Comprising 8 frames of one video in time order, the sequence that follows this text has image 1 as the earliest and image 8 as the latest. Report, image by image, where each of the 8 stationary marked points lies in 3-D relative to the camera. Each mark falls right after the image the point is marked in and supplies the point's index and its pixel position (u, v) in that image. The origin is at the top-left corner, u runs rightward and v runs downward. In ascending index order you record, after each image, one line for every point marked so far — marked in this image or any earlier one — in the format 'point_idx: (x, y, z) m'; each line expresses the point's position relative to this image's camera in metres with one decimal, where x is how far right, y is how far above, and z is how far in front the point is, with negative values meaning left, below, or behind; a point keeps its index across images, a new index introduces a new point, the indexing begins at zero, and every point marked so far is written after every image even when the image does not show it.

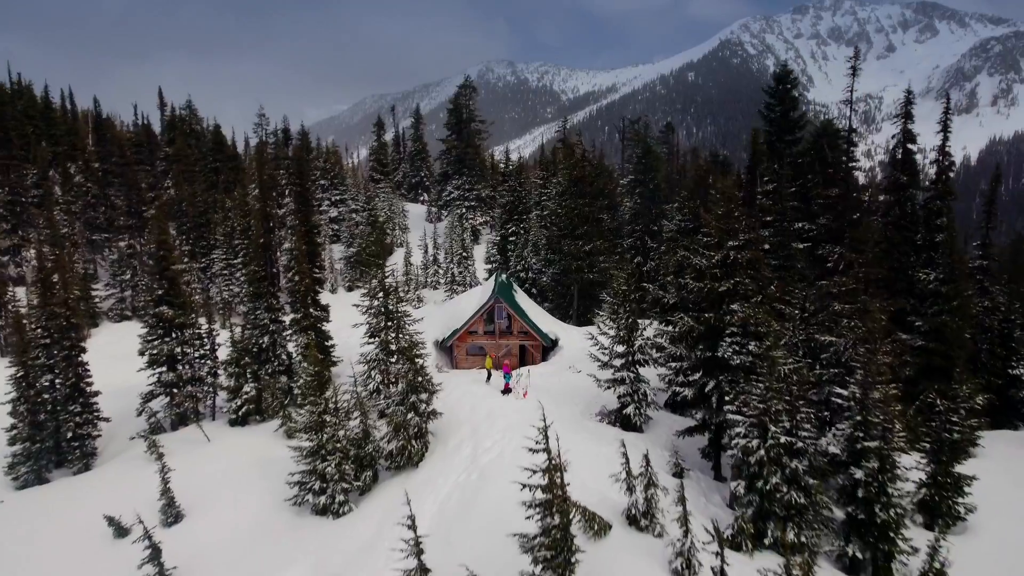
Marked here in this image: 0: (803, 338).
0: (+7.5, -1.3, +16.5) m
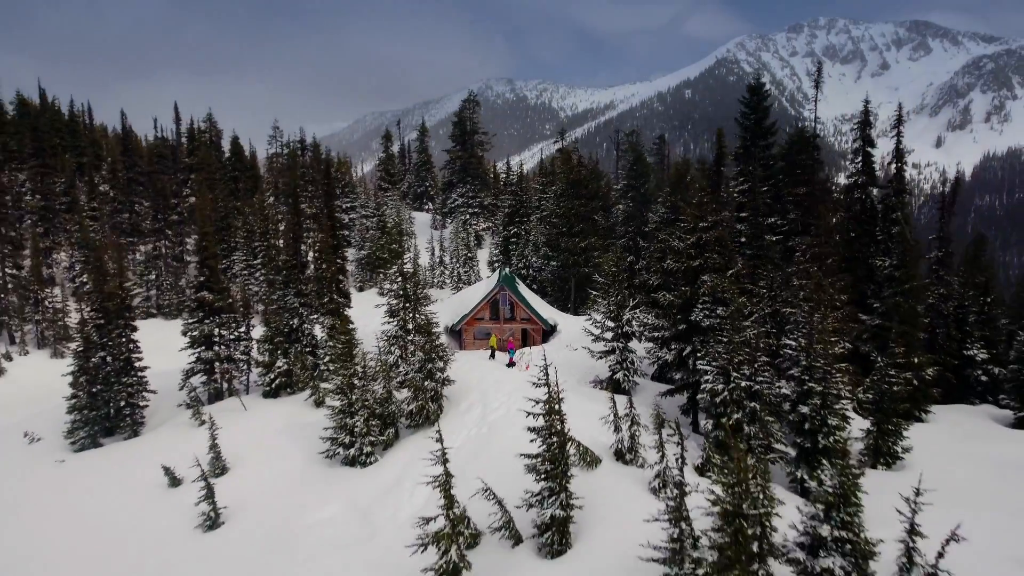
0: (+7.6, -0.6, +19.1) m
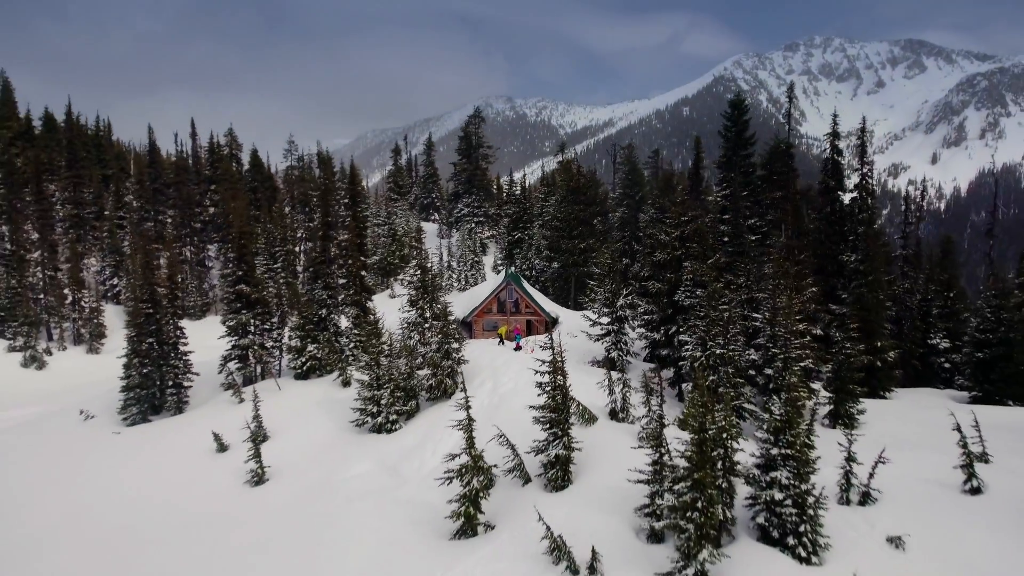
0: (+7.9, -0.2, +21.9) m
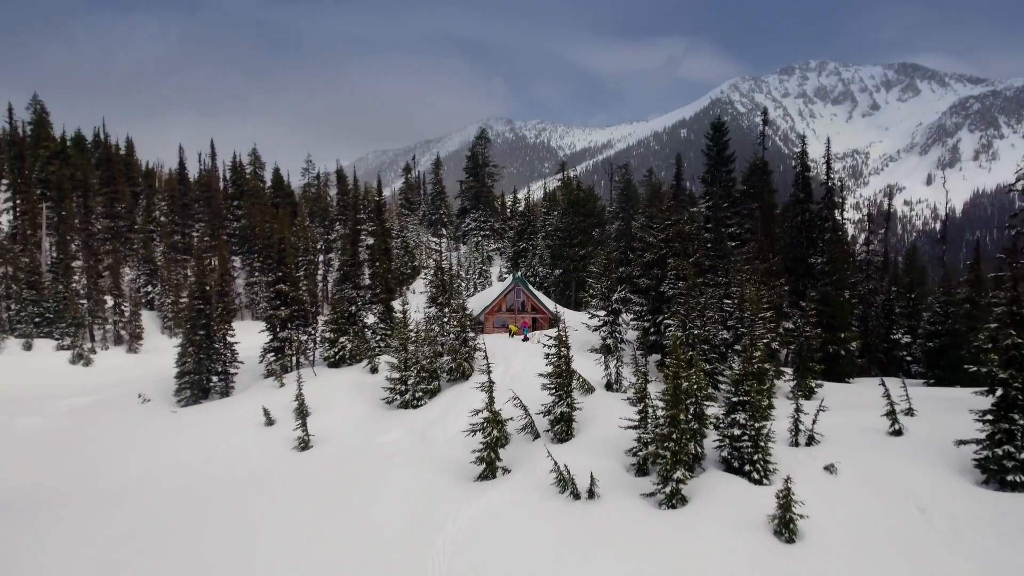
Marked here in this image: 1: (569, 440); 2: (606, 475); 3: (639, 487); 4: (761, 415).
0: (+8.3, 0.0, +25.4) m
1: (+1.7, -4.5, +19.3) m
2: (+2.6, -5.0, +17.5) m
3: (+3.3, -5.2, +16.9) m
4: (+6.4, -3.2, +16.7) m
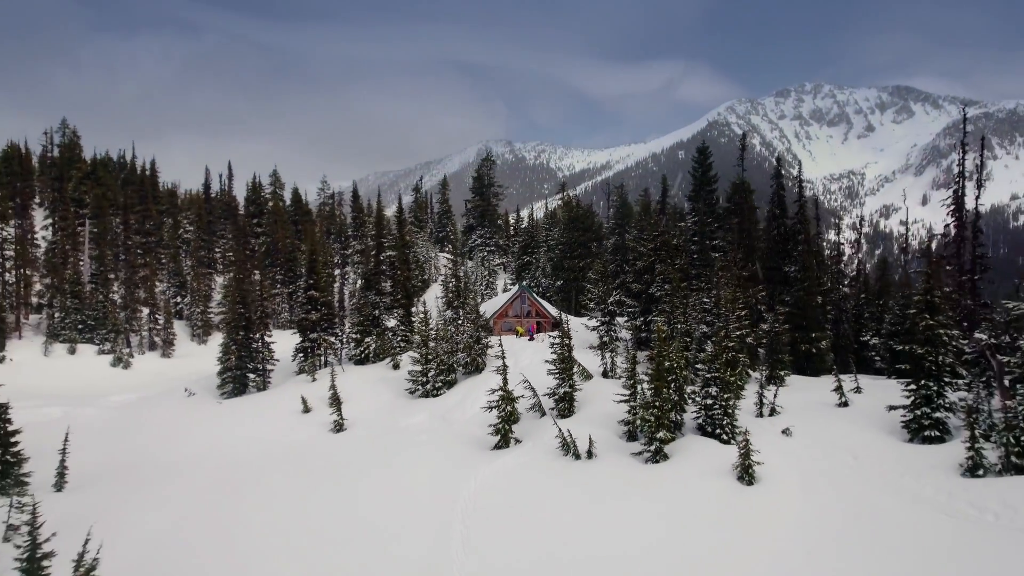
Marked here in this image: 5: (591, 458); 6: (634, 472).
0: (+8.6, -0.2, +29.0) m
1: (+2.1, -4.5, +22.8) m
2: (+2.9, -4.9, +21.0) m
3: (+3.7, -5.0, +20.3) m
4: (+6.8, -3.1, +20.2) m
5: (+2.5, -5.4, +20.6) m
6: (+3.6, -5.4, +18.9) m
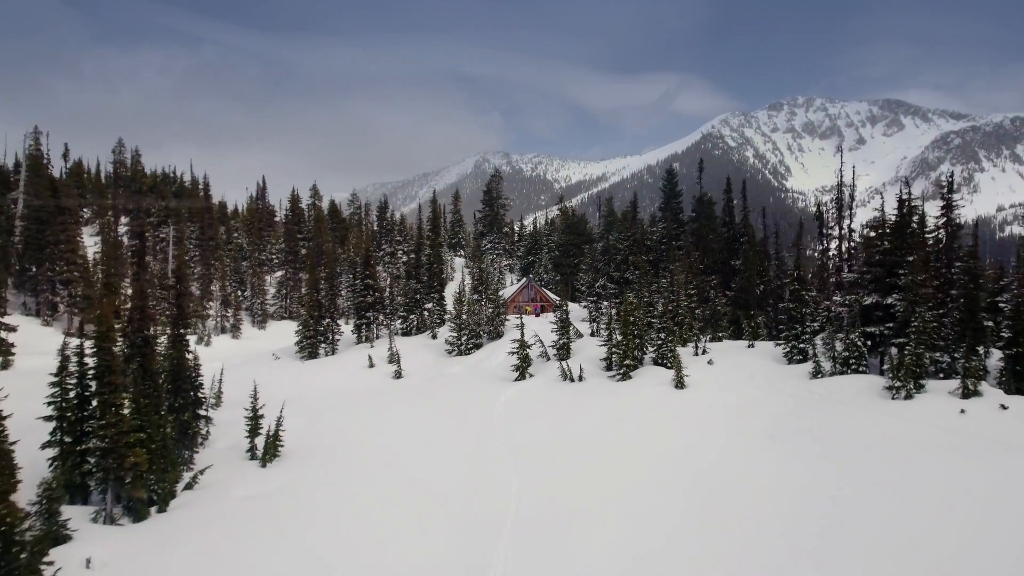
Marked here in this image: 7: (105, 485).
0: (+9.4, +0.6, +39.2) m
1: (+2.8, -3.6, +32.8) m
2: (+3.7, -4.0, +31.0) m
3: (+4.5, -4.1, +30.4) m
4: (+7.6, -2.2, +30.3) m
5: (+3.3, -4.4, +30.7) m
6: (+4.4, -4.4, +28.9) m
7: (-11.2, -5.4, +17.7) m
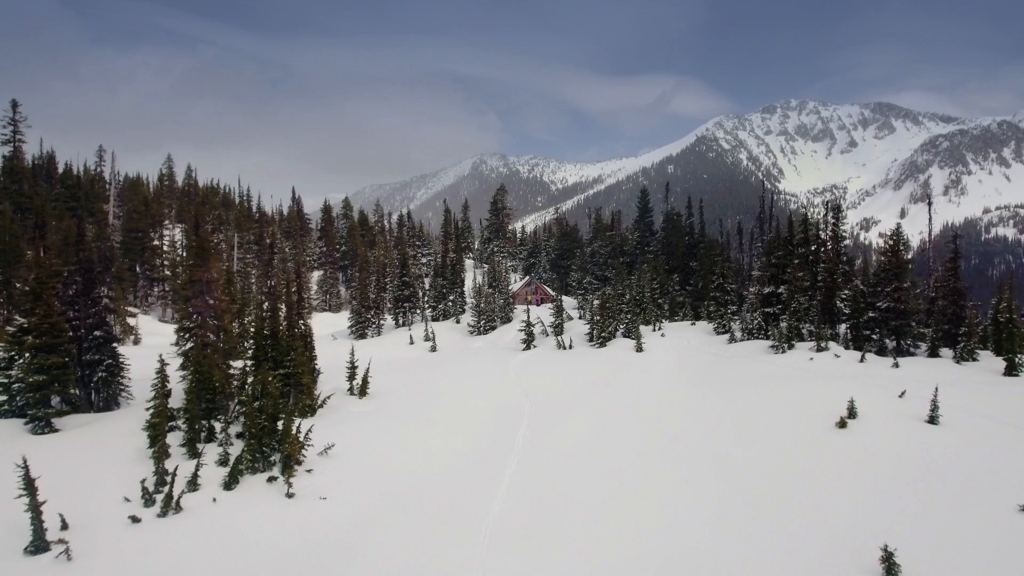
0: (+9.9, +1.0, +51.3) m
1: (+3.4, -3.2, +44.8) m
2: (+4.3, -3.6, +43.0) m
3: (+5.1, -3.8, +42.4) m
4: (+8.2, -1.8, +42.4) m
5: (+3.9, -4.1, +42.7) m
6: (+5.0, -4.1, +40.9) m
7: (-10.5, -5.0, +29.7) m
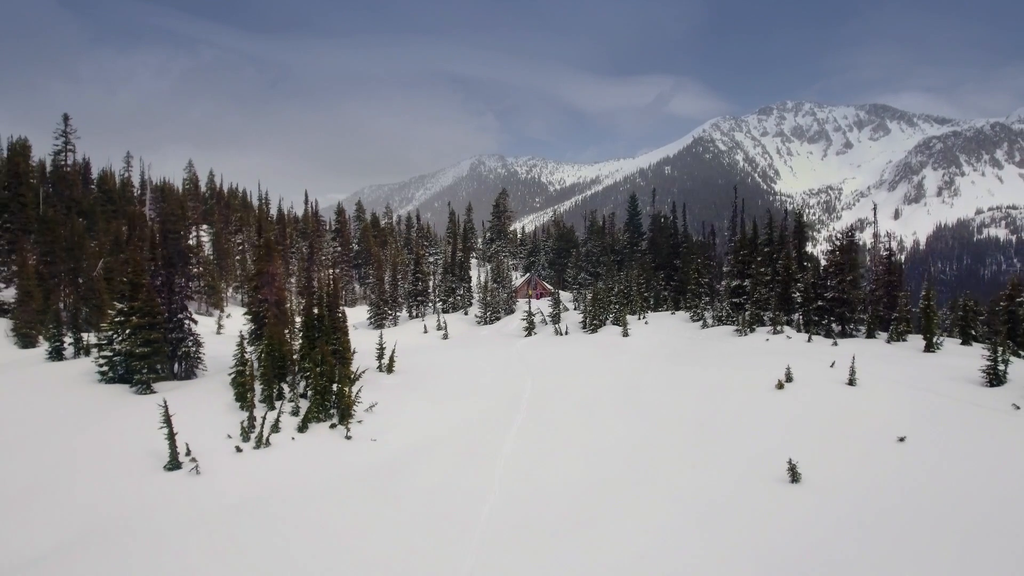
0: (+10.2, +1.4, +57.7) m
1: (+3.7, -2.8, +51.3) m
2: (+4.6, -3.2, +49.4) m
3: (+5.4, -3.3, +48.8) m
4: (+8.5, -1.4, +48.8) m
5: (+4.2, -3.6, +49.1) m
6: (+5.3, -3.6, +47.4) m
7: (-10.2, -4.5, +36.1) m
